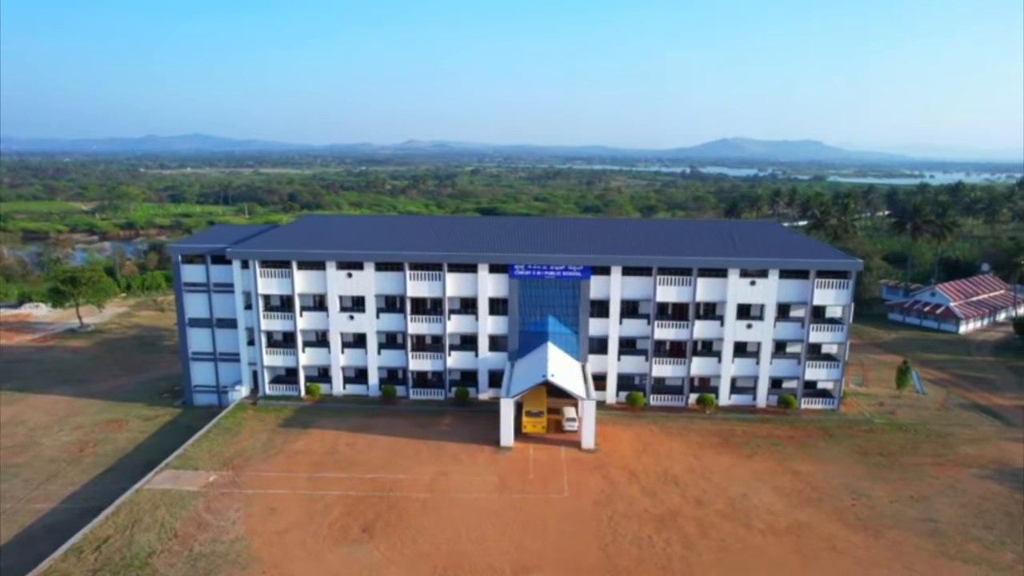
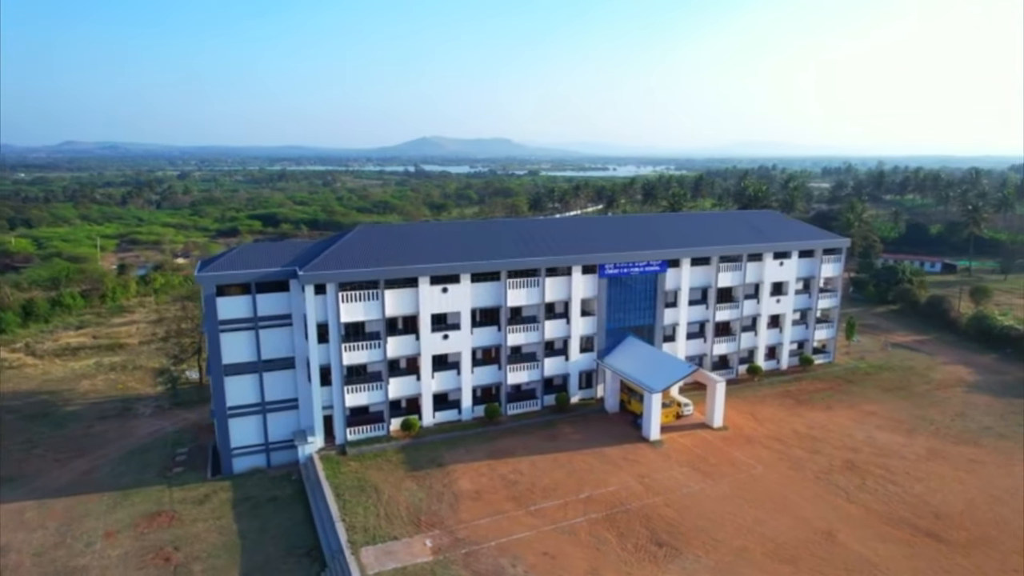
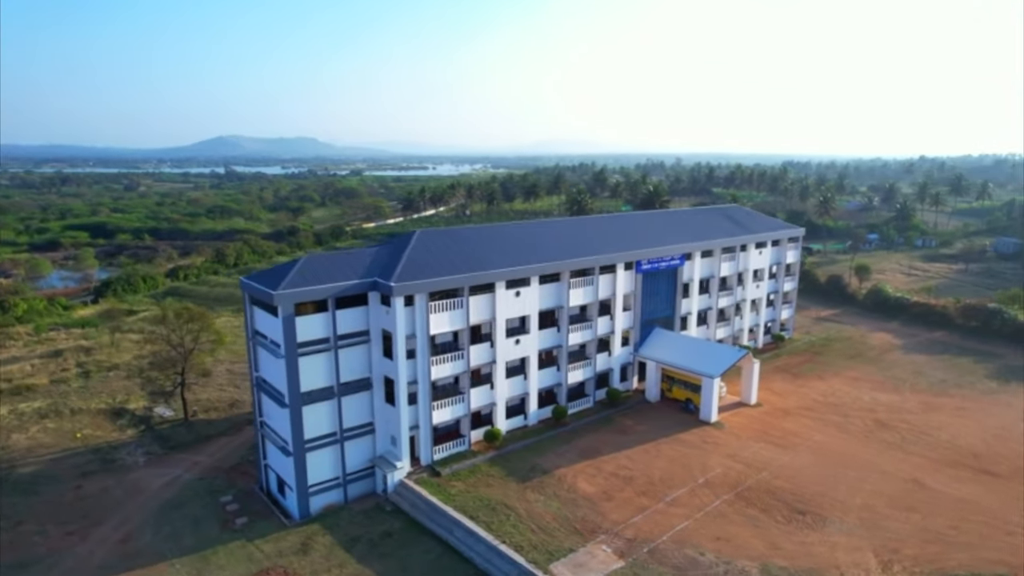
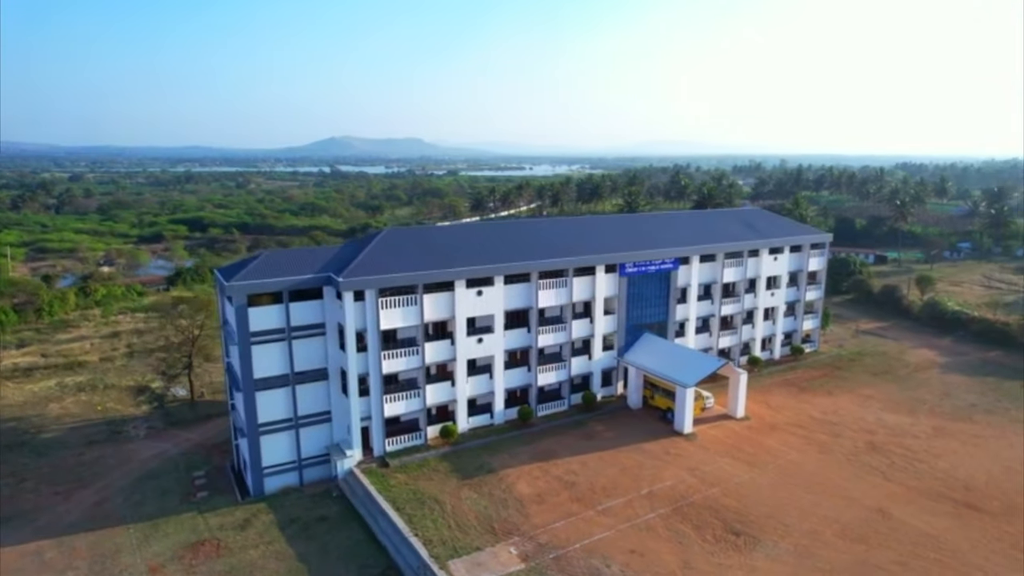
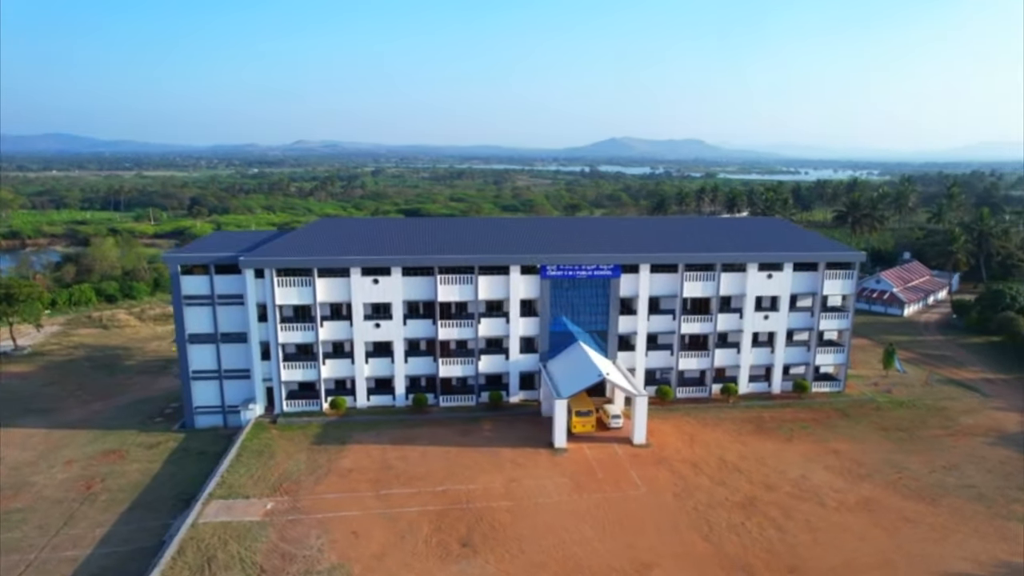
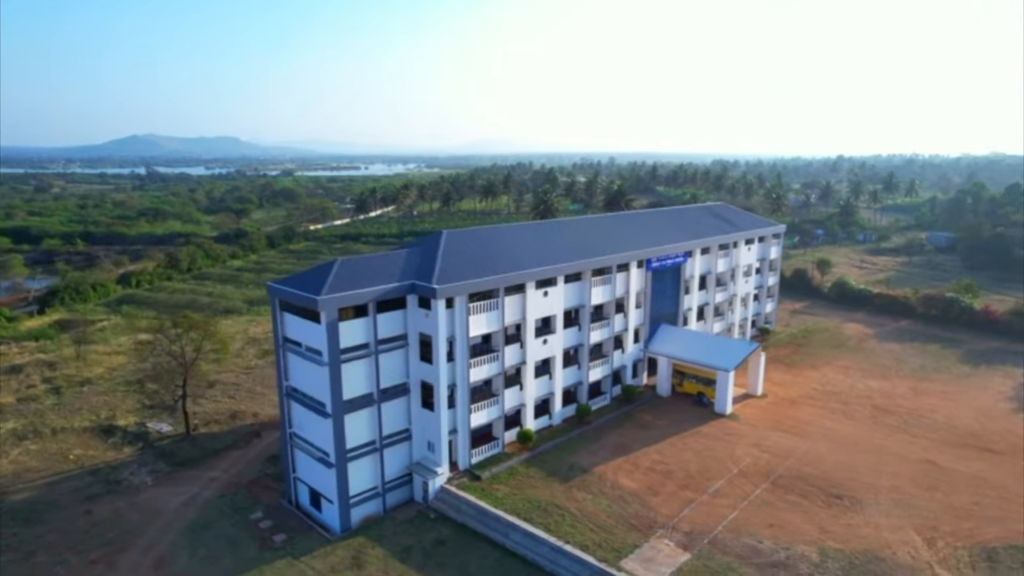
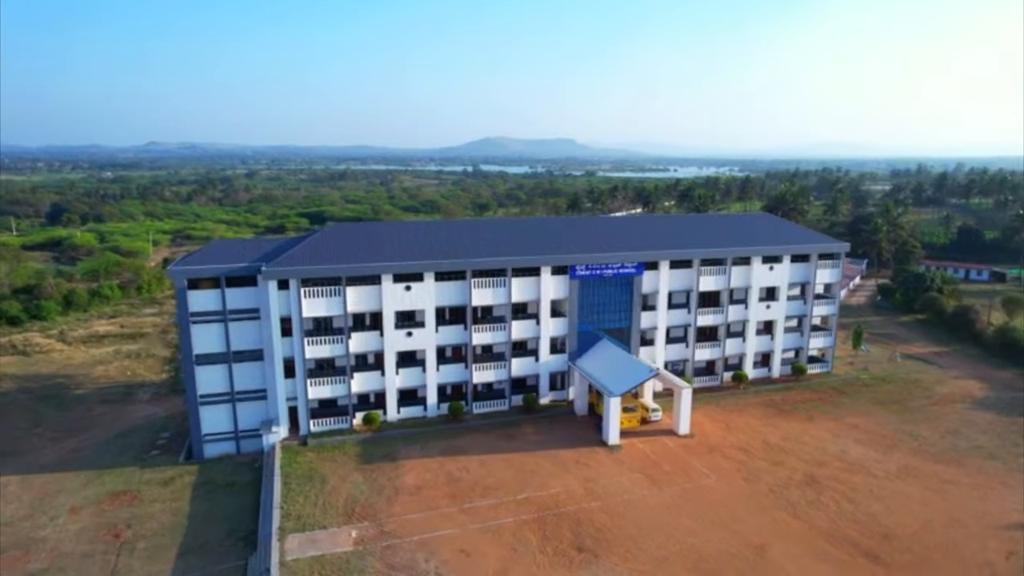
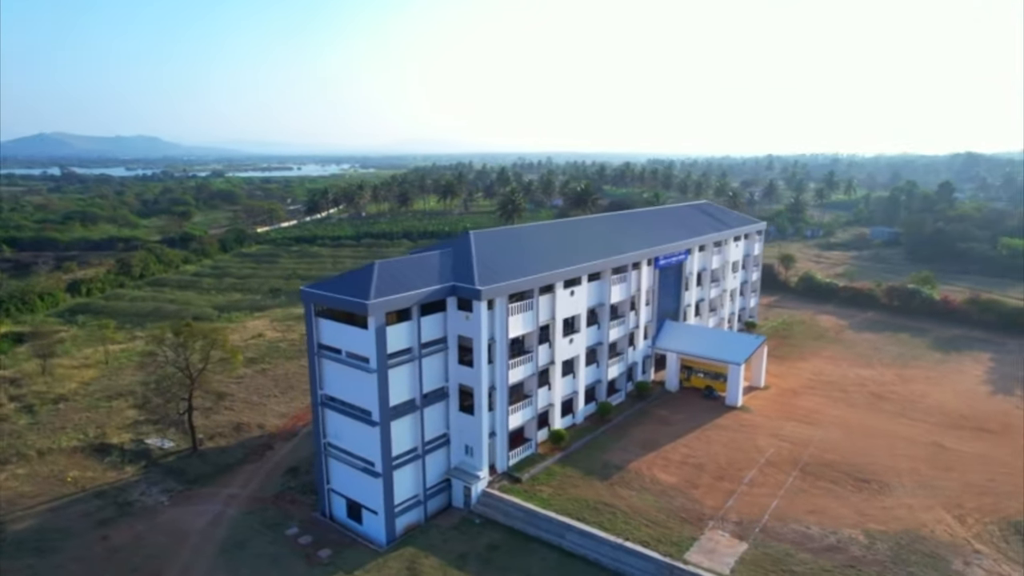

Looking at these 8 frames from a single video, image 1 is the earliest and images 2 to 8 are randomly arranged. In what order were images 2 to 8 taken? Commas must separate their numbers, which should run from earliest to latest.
5, 7, 2, 4, 3, 6, 8
